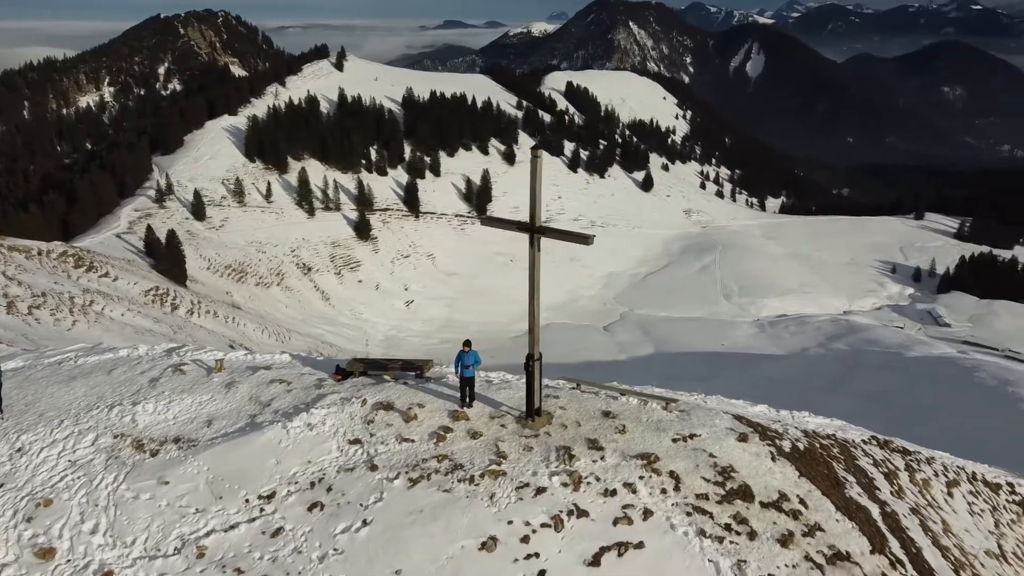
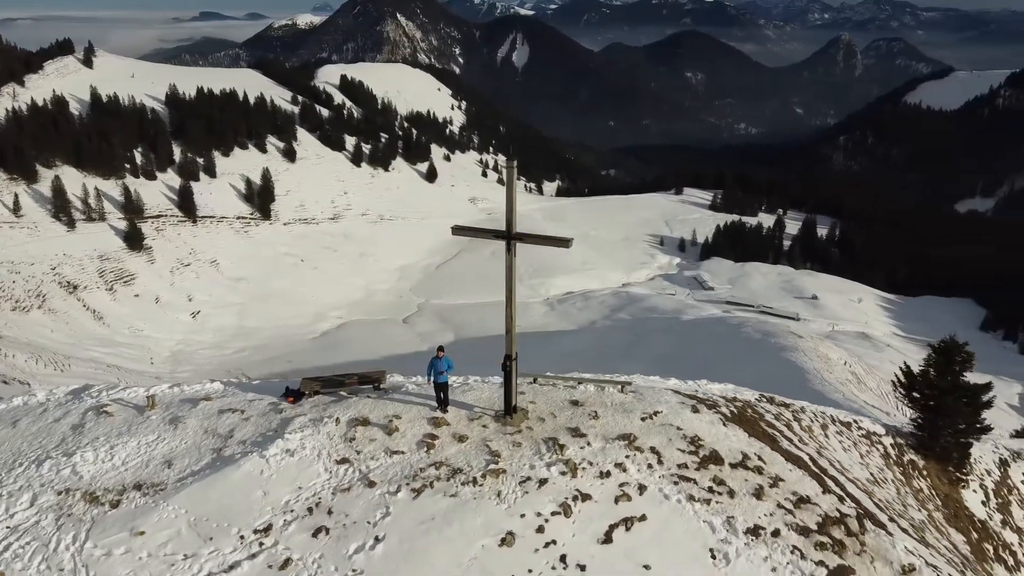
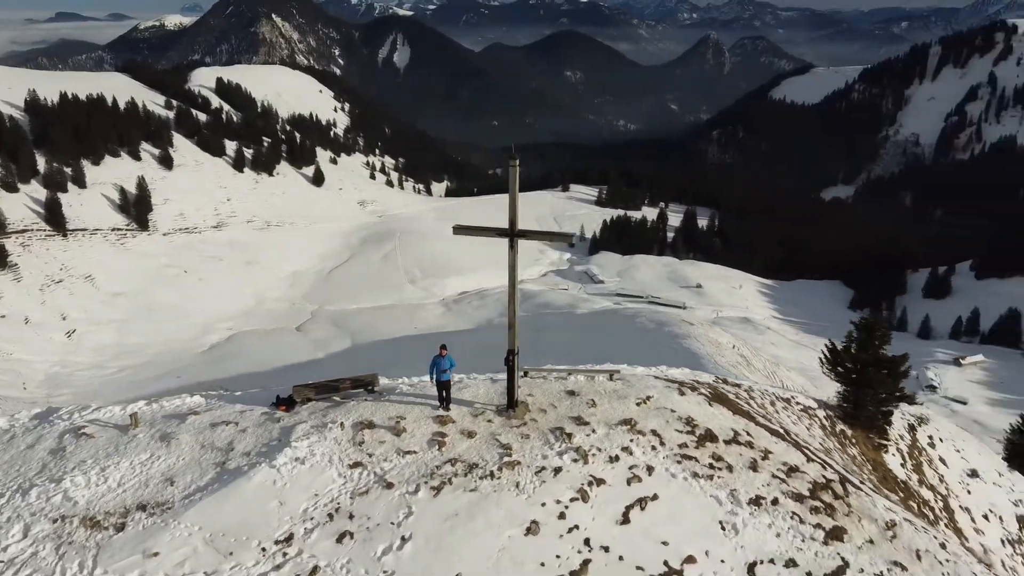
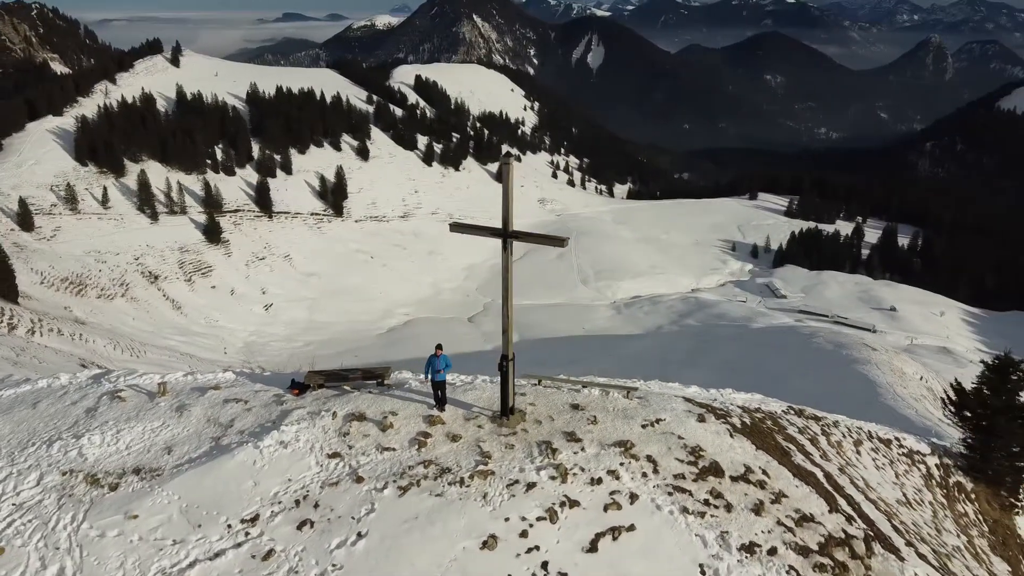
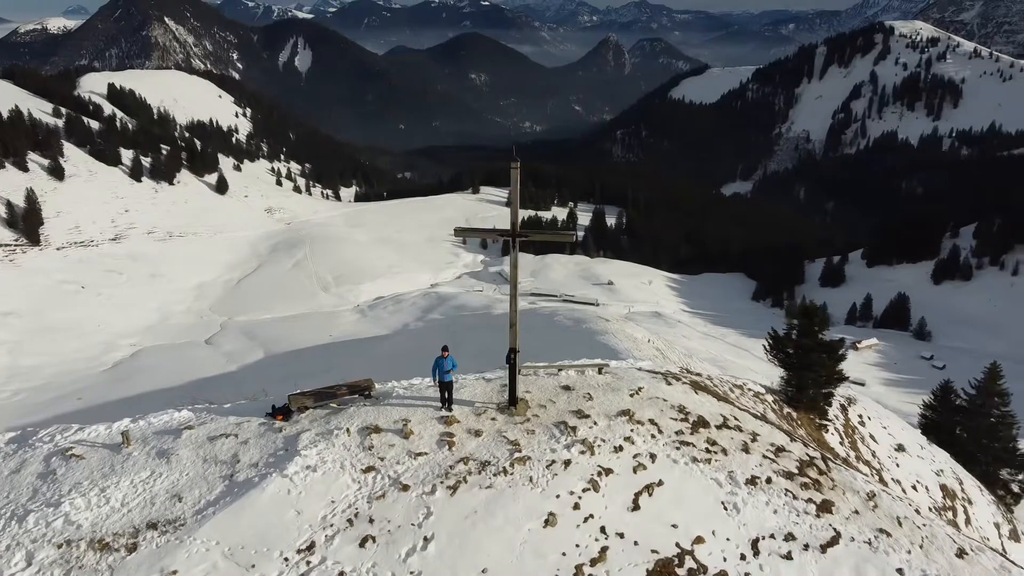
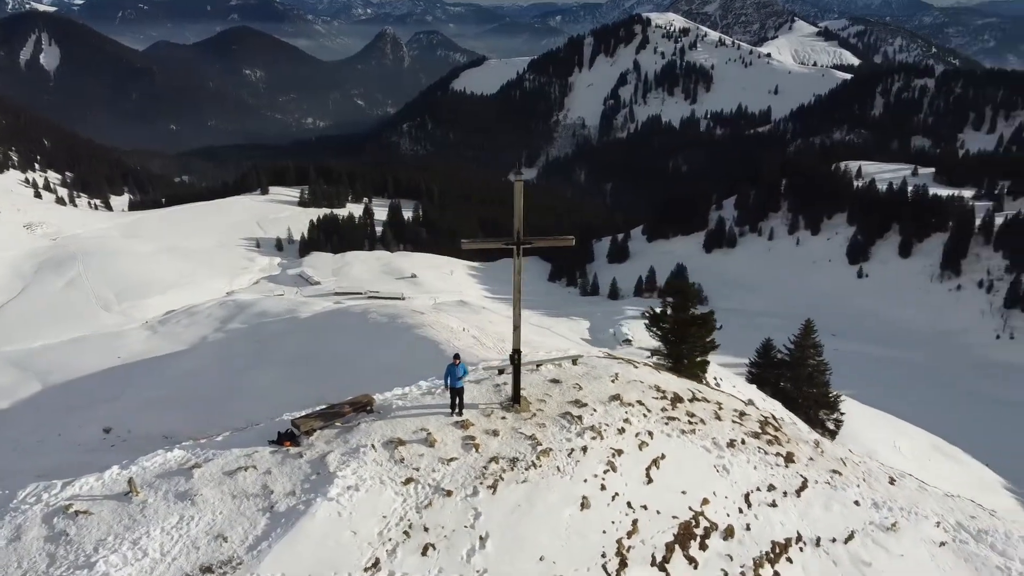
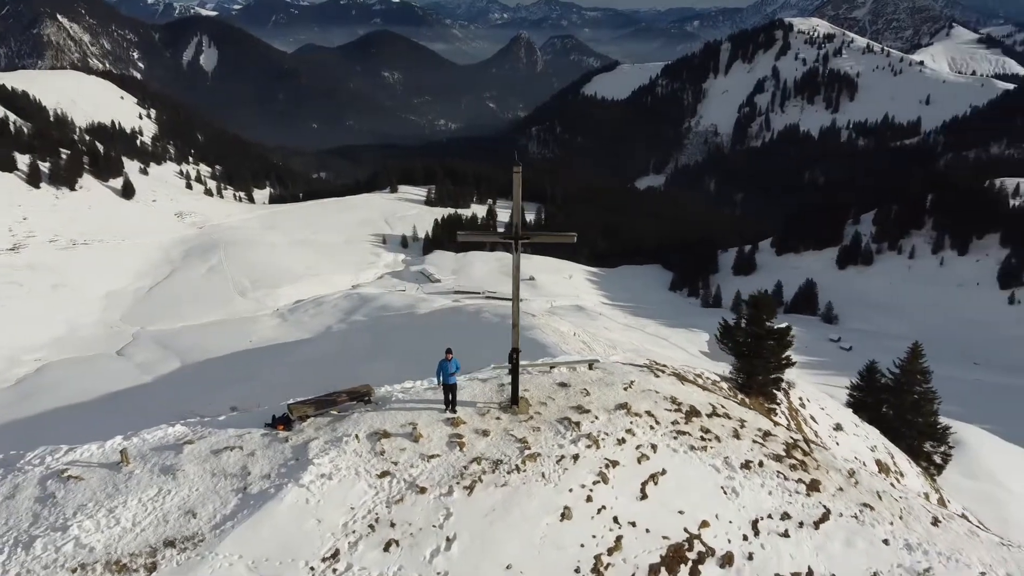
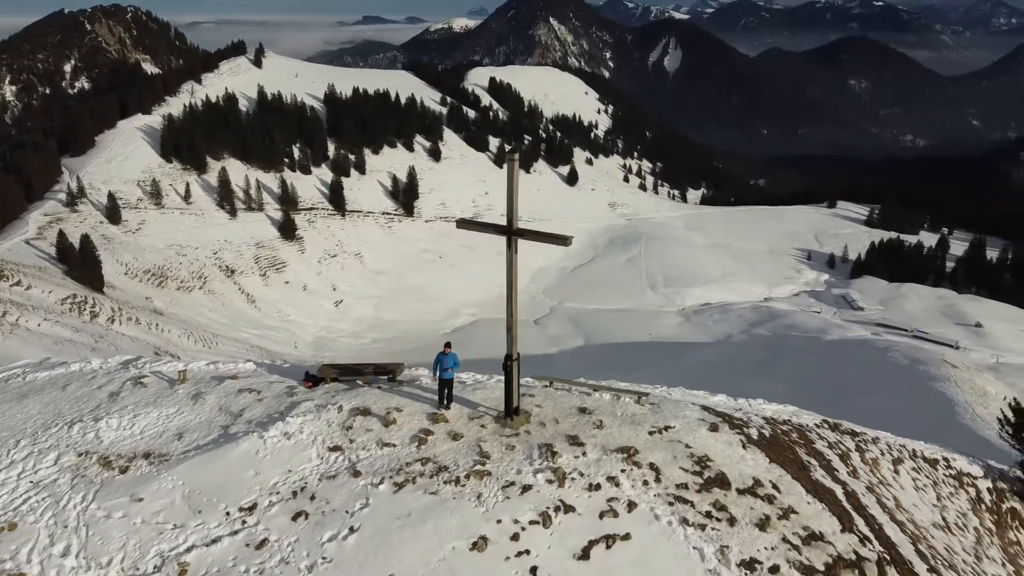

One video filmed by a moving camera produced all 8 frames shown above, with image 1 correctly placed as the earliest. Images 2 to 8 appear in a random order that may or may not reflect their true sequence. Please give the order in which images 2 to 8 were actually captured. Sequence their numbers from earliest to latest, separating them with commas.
8, 4, 2, 3, 5, 7, 6
